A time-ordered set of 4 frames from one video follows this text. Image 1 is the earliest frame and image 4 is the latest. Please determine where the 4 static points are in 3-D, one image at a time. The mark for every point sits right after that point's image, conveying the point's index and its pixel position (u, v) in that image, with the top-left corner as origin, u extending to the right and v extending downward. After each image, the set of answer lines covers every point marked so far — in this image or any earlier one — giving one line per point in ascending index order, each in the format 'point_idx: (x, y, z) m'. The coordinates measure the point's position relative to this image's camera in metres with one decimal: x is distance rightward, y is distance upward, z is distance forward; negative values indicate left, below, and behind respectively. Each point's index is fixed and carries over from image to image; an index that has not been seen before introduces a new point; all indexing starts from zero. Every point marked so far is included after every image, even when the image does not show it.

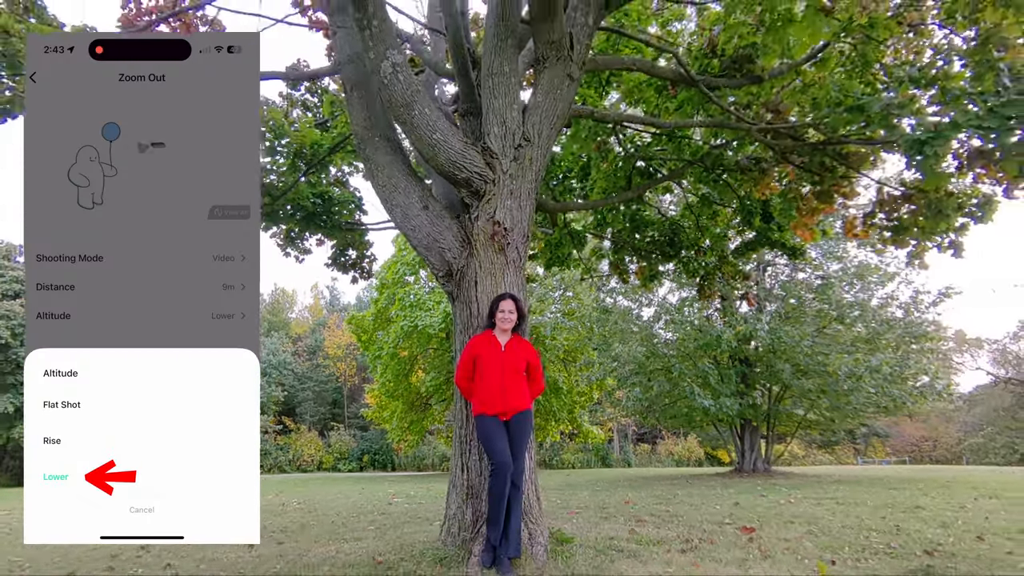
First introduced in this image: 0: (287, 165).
0: (-2.8, +1.5, +7.1) m
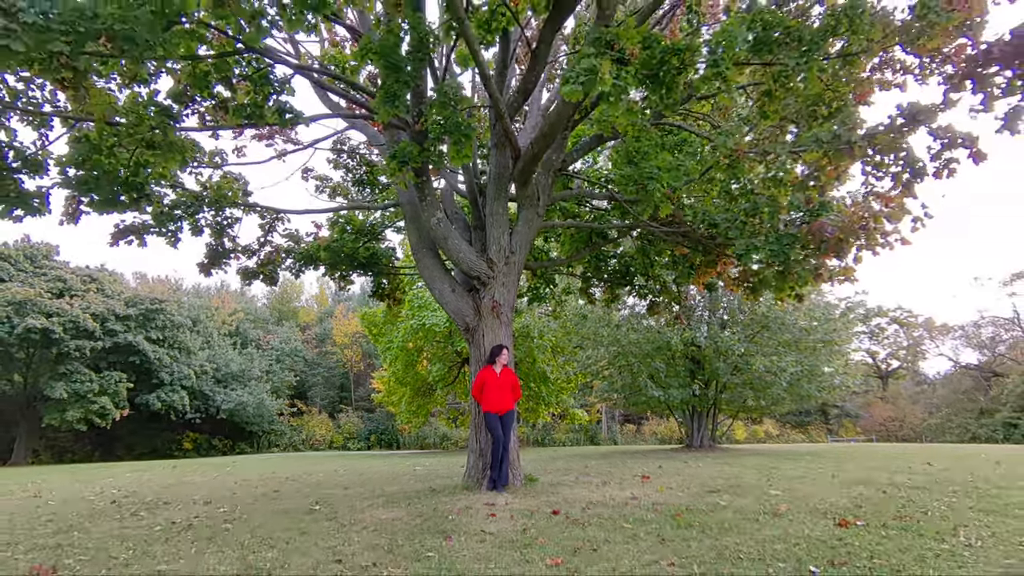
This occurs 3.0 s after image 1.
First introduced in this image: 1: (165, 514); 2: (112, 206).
0: (-3.0, +1.0, +10.1) m
1: (-3.9, -2.5, +6.3) m
2: (-4.6, +1.0, +6.4) m
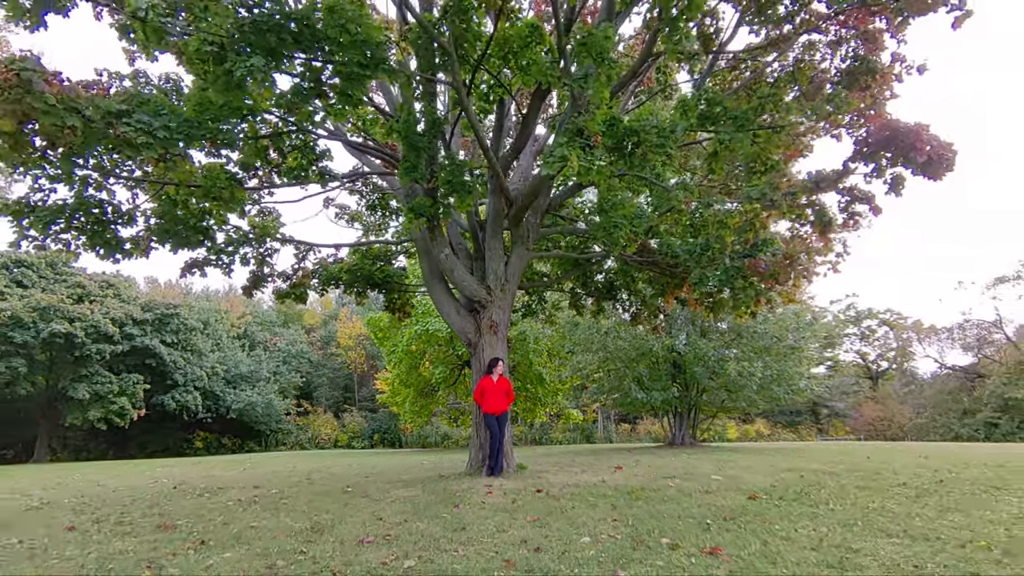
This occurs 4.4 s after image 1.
0: (-3.1, +0.6, +11.6) m
1: (-4.0, -2.9, +7.8) m
2: (-4.7, +0.6, +7.9) m
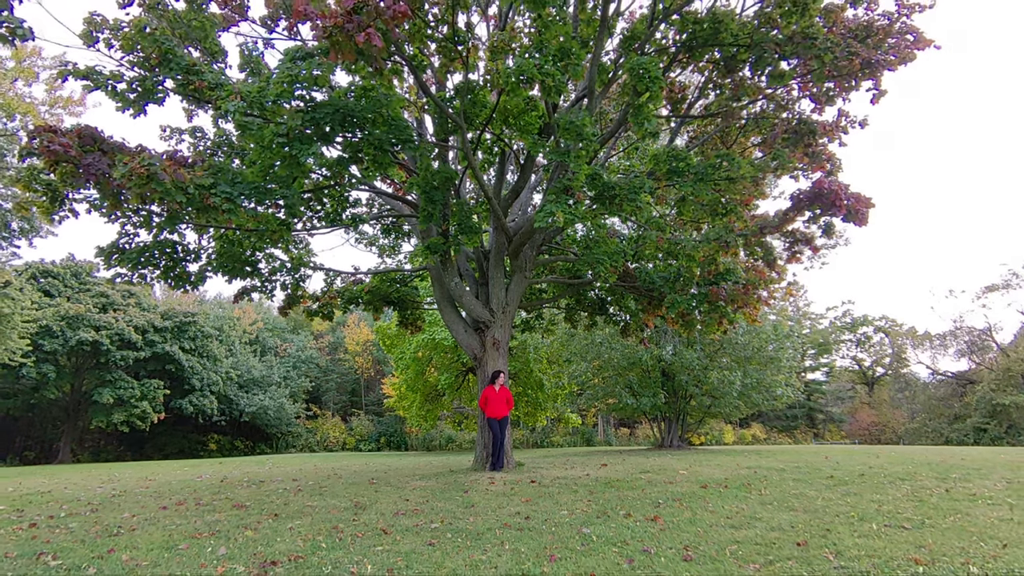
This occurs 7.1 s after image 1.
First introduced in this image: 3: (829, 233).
0: (-3.0, +0.2, +13.2) m
1: (-4.0, -3.3, +9.3) m
2: (-4.7, +0.2, +9.5) m
3: (+4.9, +0.9, +8.6) m
